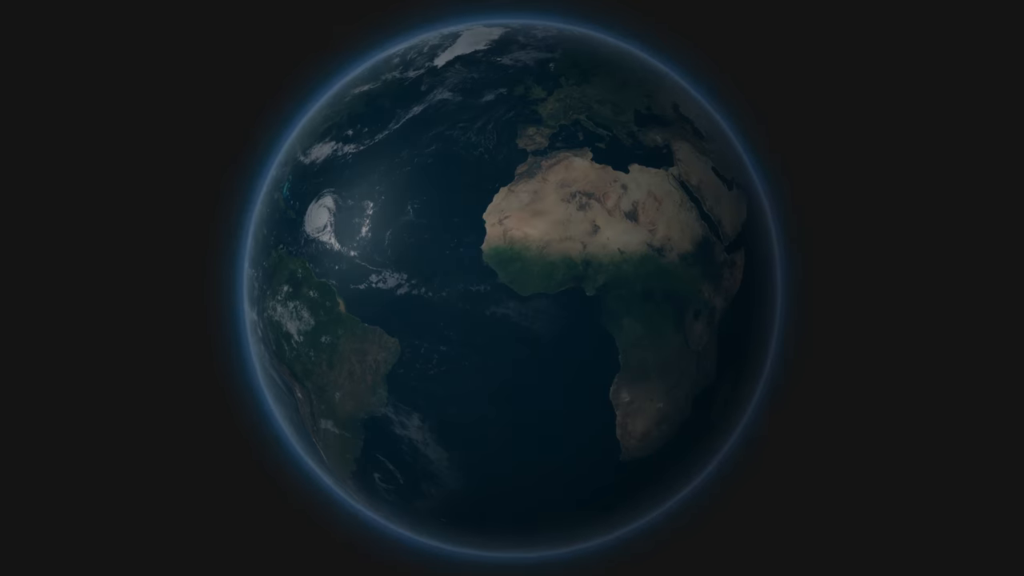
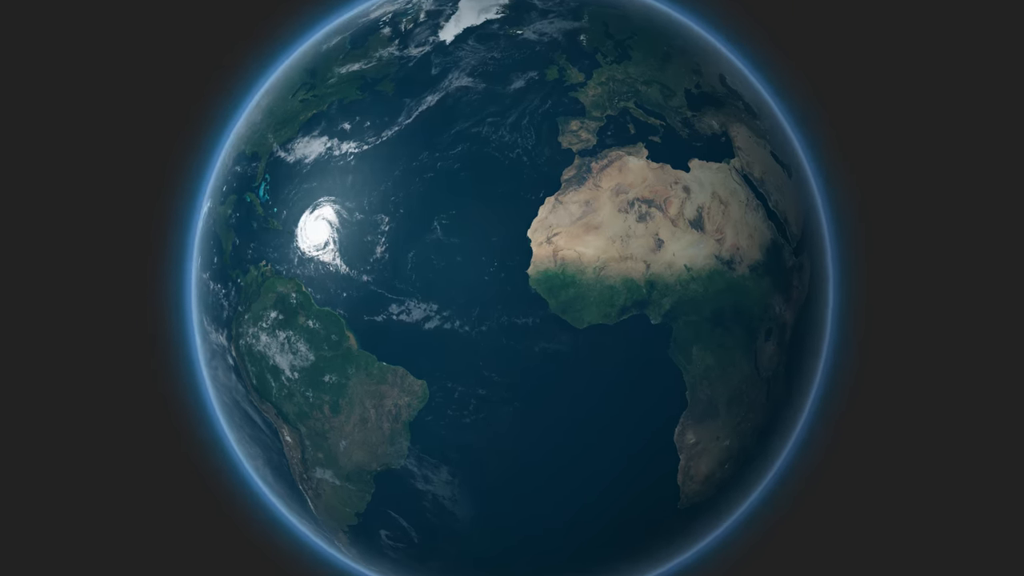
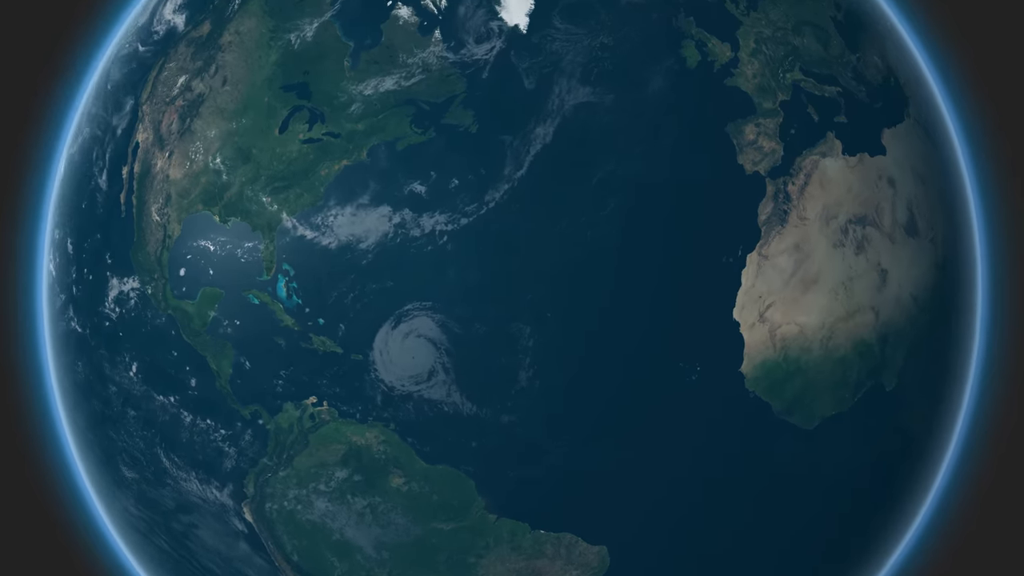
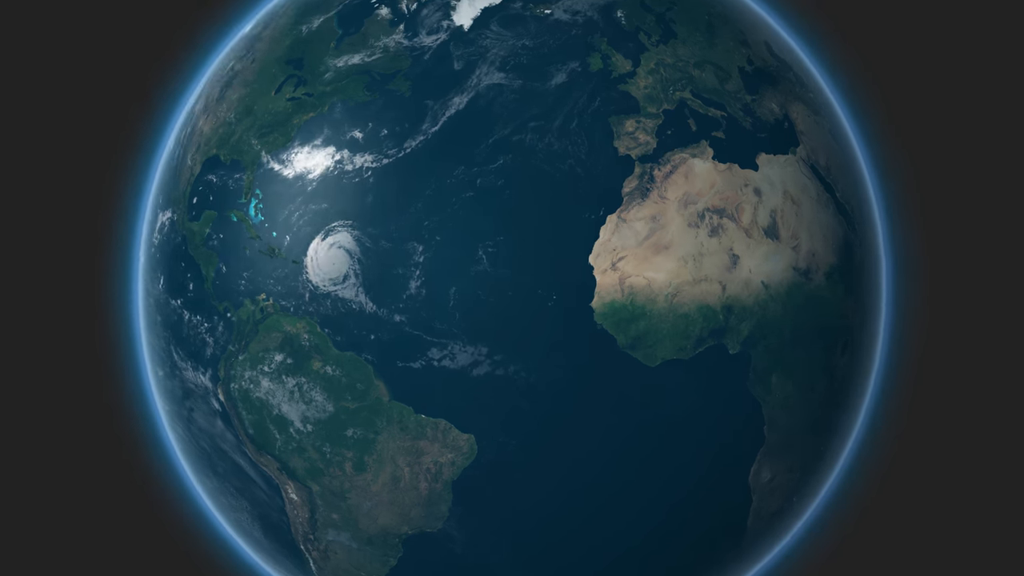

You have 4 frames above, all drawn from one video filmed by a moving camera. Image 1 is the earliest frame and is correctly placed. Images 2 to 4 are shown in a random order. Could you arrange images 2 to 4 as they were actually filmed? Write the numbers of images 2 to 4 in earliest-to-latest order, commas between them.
2, 4, 3
